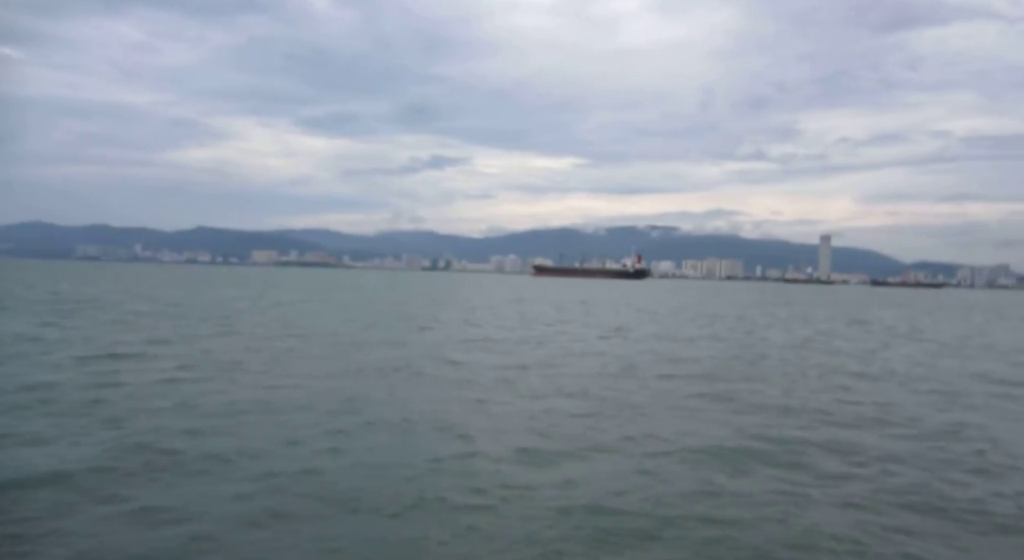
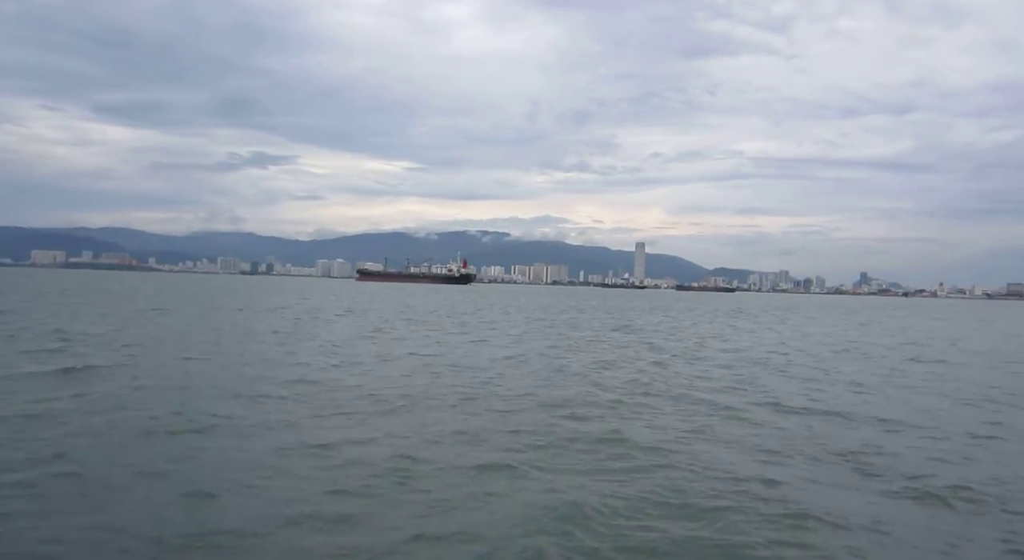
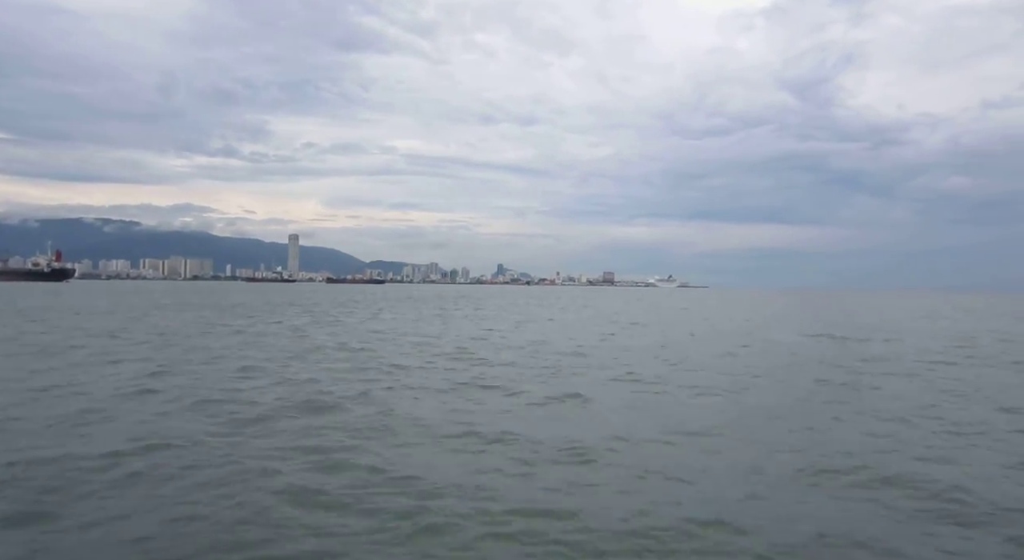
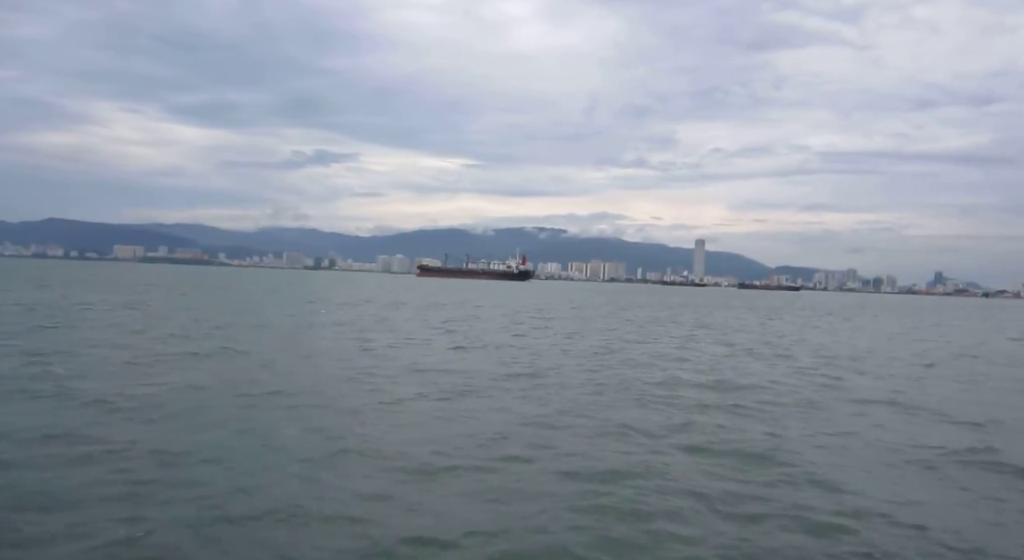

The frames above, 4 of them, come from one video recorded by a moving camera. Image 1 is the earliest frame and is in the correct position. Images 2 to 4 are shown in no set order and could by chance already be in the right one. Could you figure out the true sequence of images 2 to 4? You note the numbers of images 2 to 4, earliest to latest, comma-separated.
4, 2, 3
